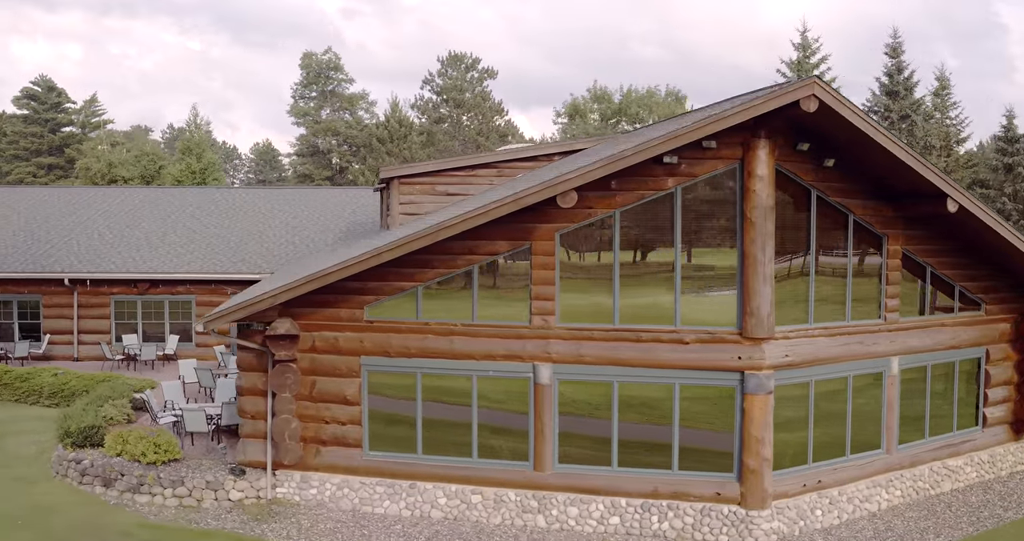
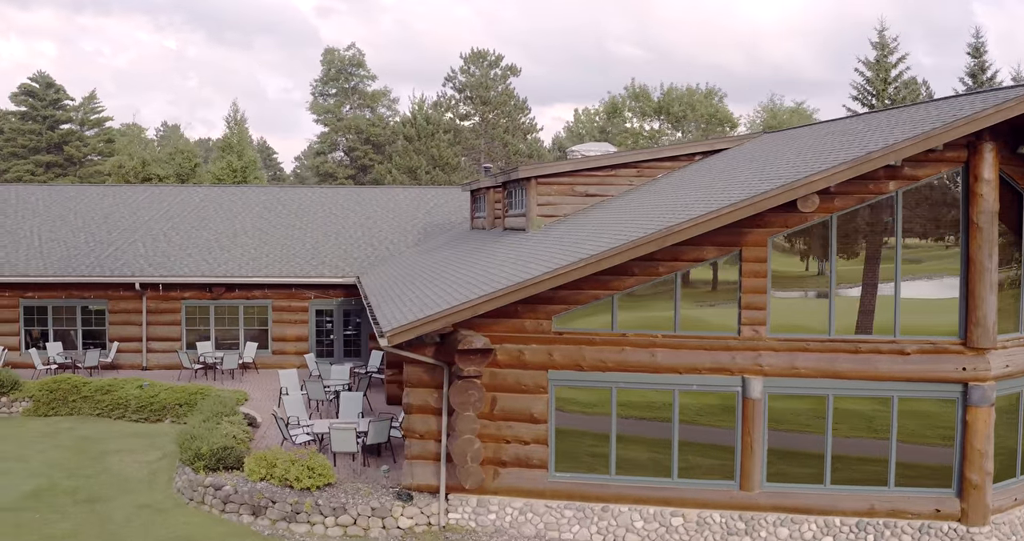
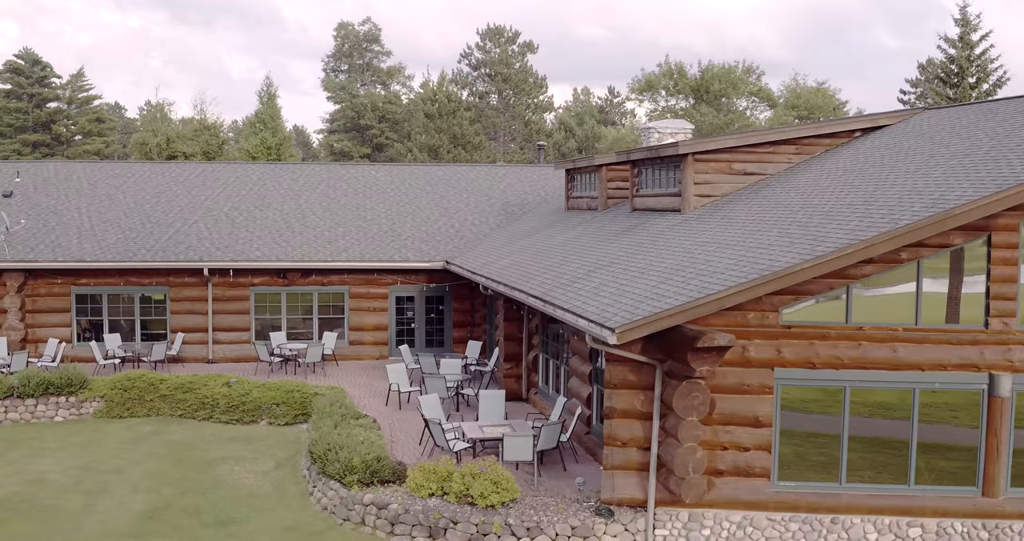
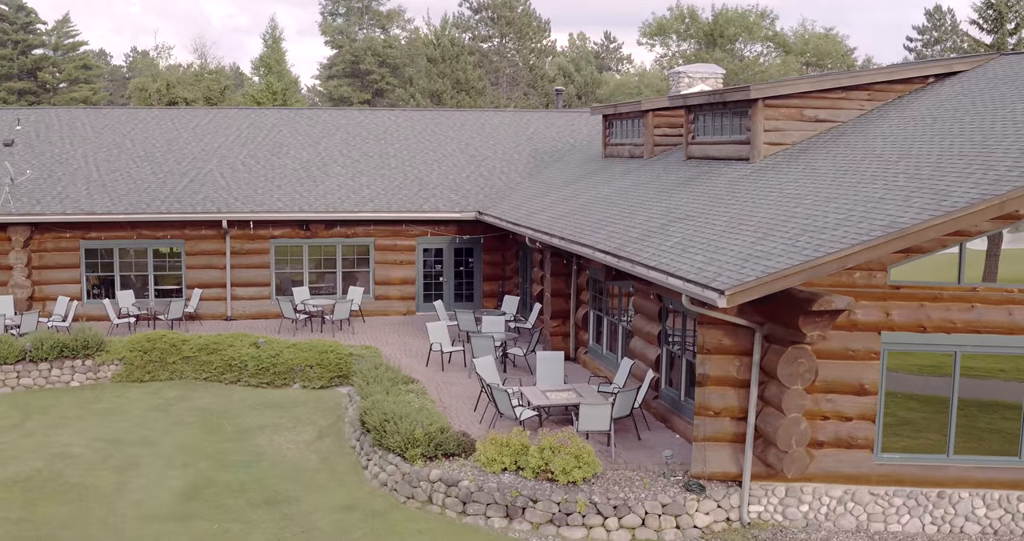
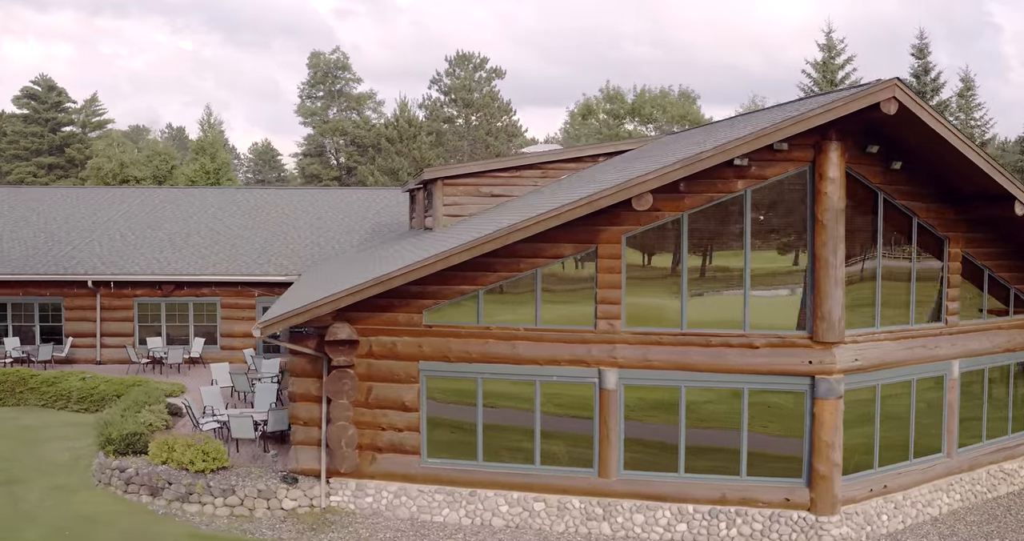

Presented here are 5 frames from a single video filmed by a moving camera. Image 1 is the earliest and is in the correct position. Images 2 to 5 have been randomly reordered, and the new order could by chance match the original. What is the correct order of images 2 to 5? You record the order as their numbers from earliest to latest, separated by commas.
5, 2, 3, 4
